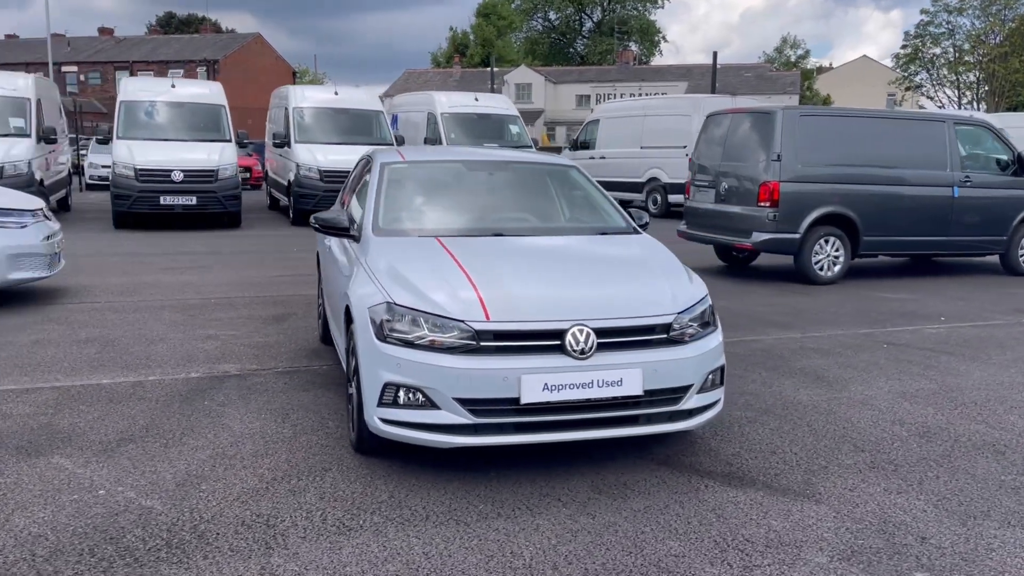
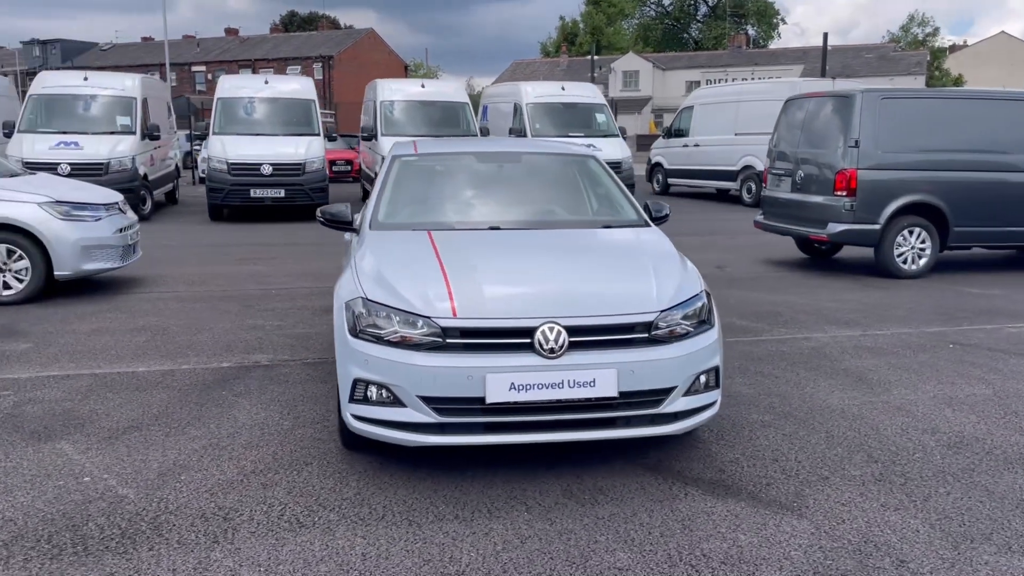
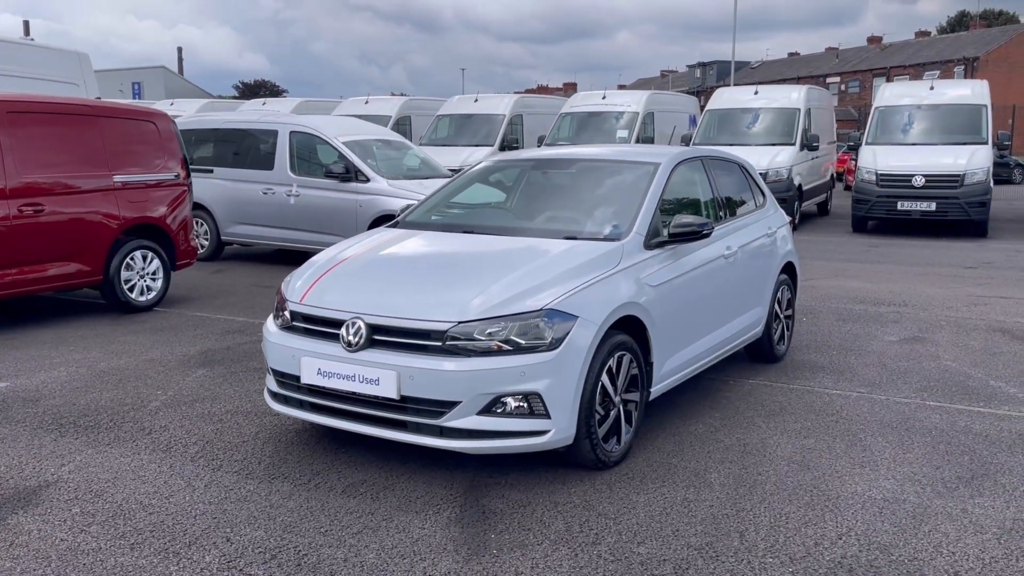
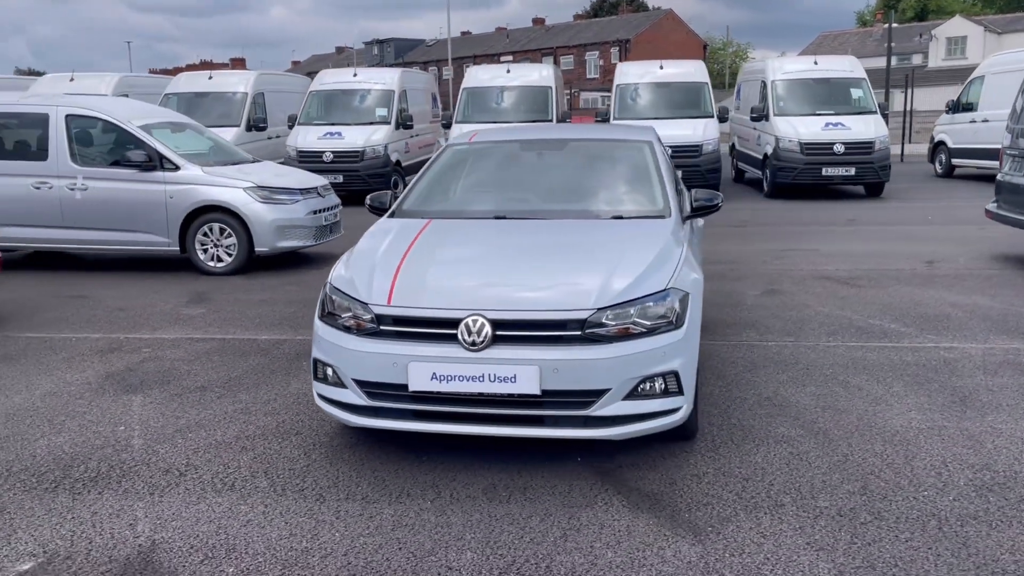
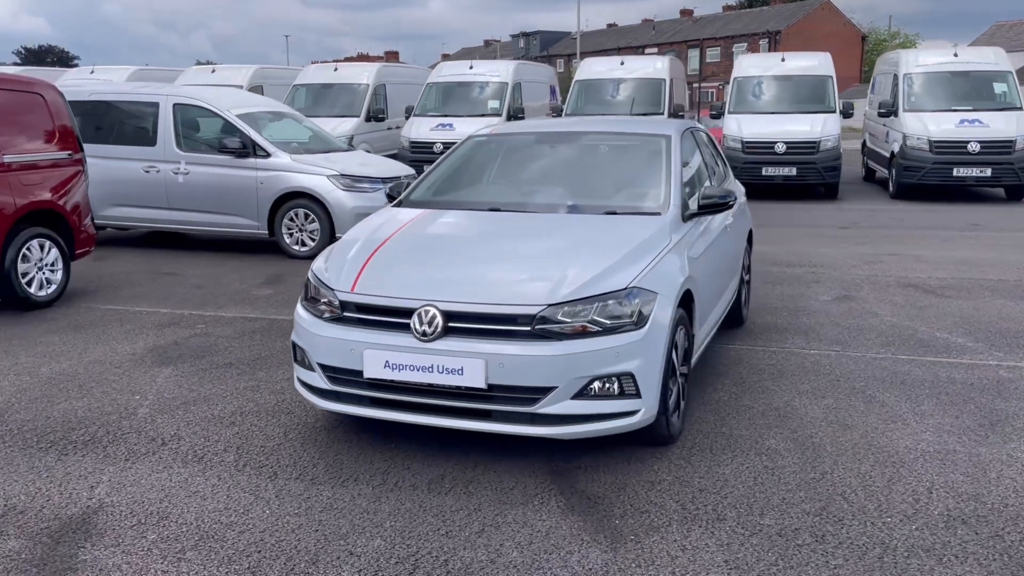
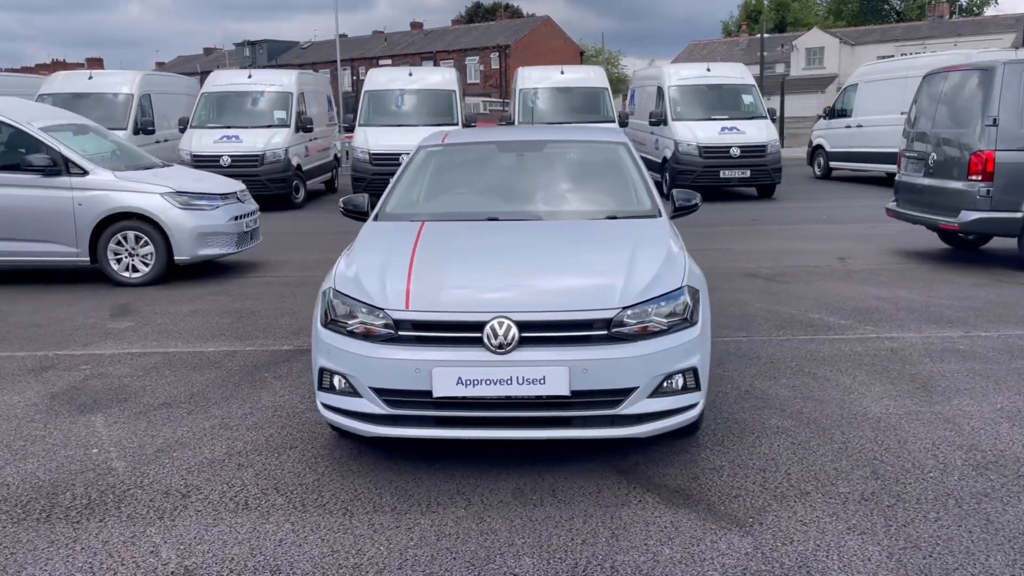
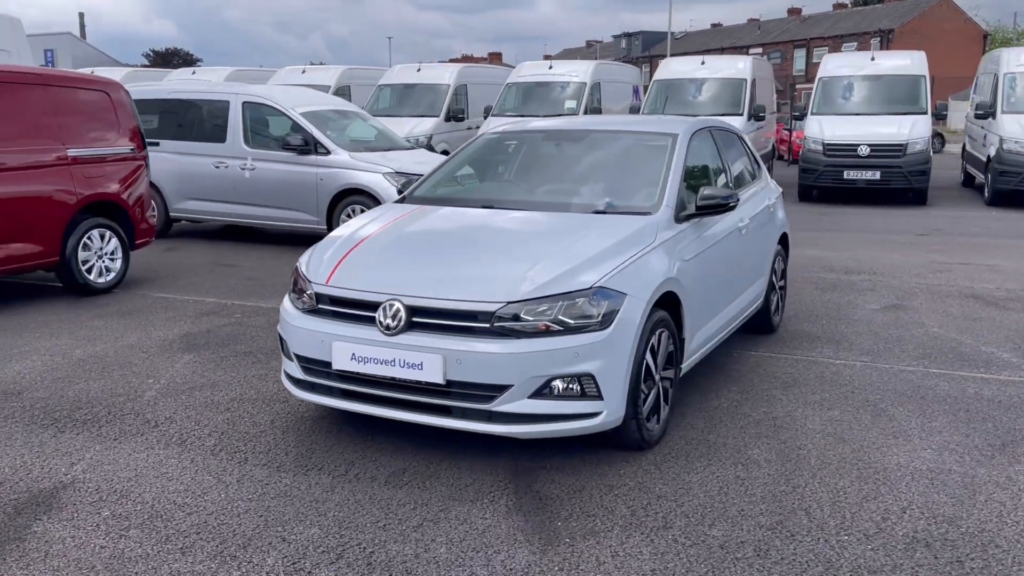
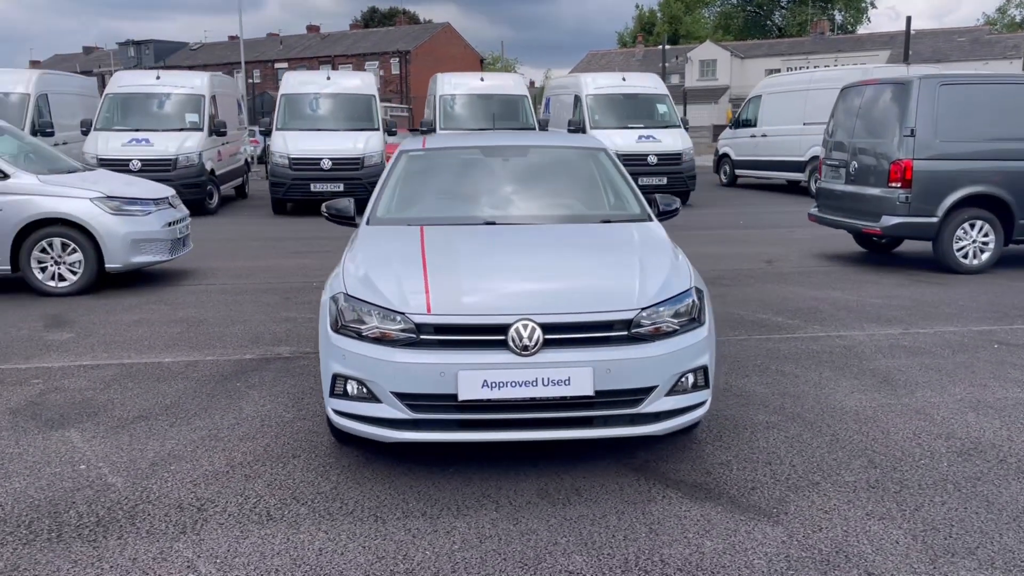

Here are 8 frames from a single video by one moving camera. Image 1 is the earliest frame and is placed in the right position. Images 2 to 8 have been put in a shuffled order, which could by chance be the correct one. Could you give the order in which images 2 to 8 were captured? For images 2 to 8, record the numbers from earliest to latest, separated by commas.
2, 8, 6, 4, 5, 7, 3
